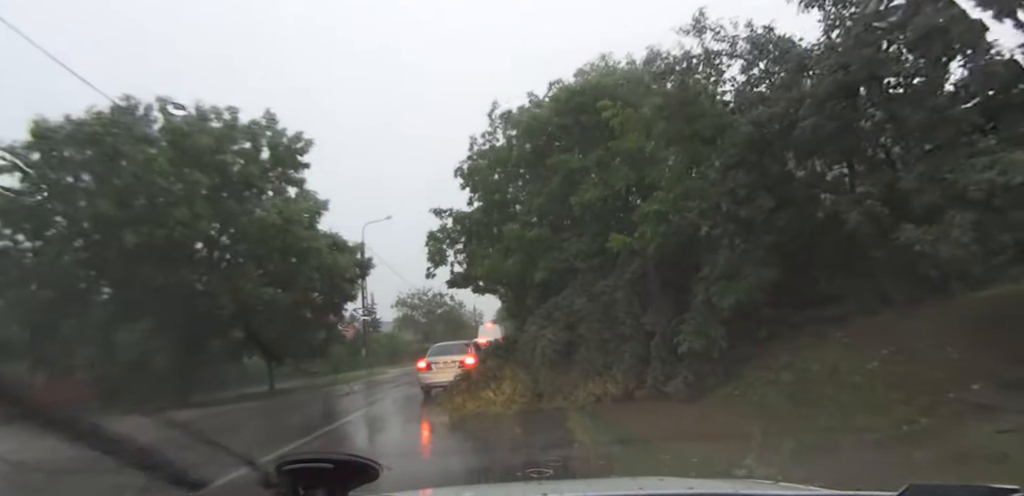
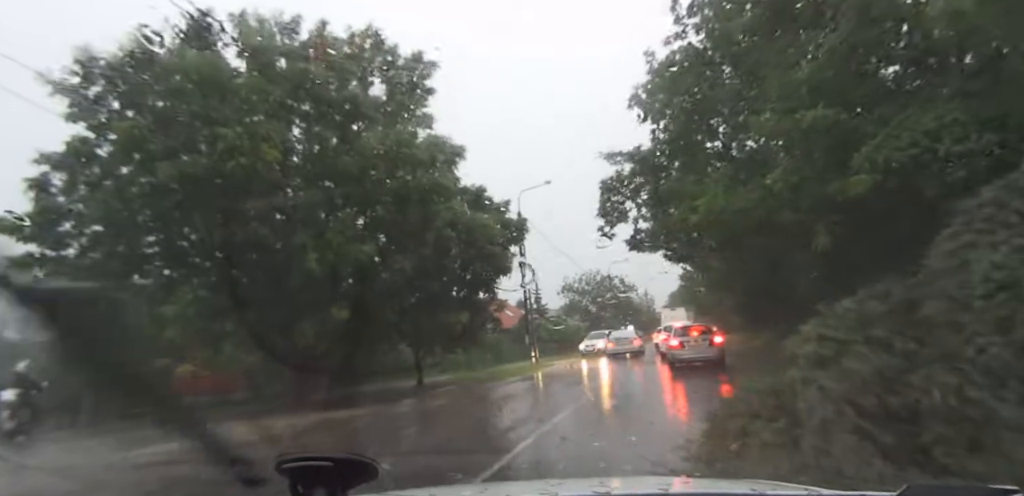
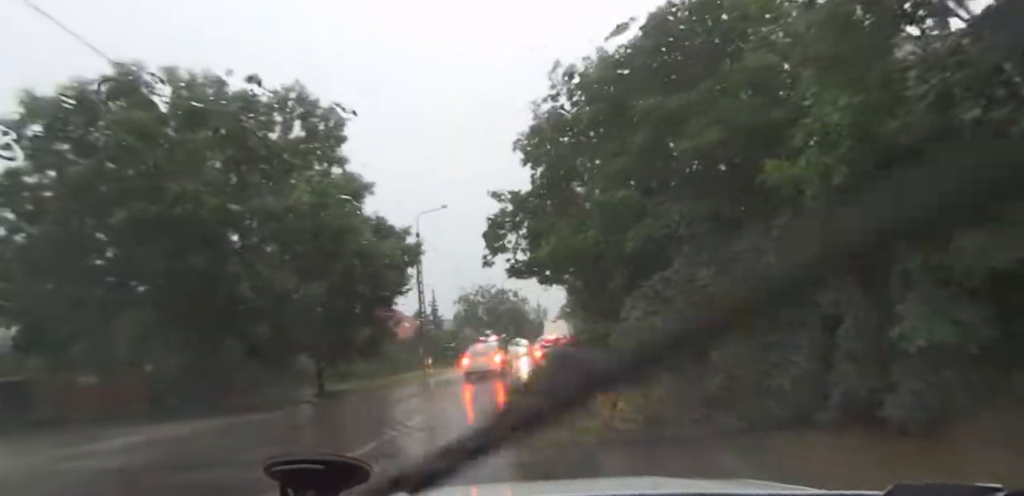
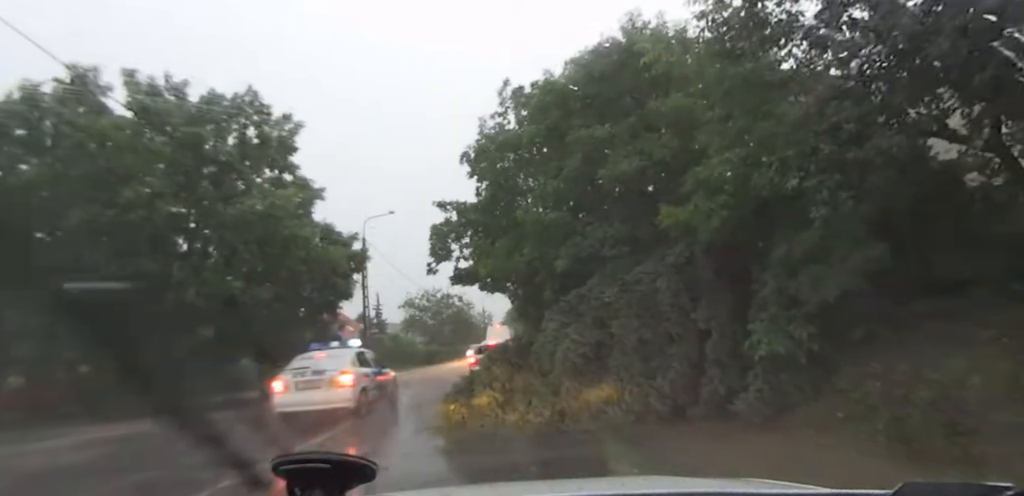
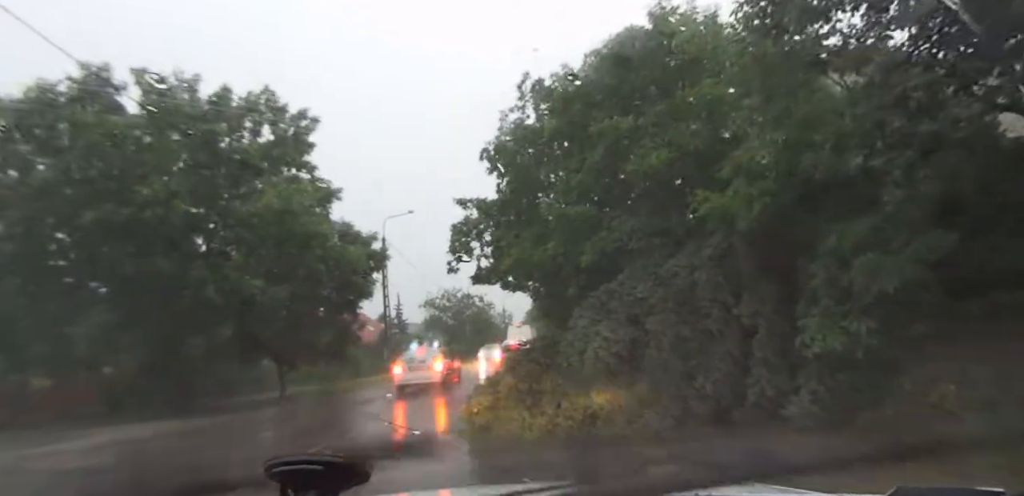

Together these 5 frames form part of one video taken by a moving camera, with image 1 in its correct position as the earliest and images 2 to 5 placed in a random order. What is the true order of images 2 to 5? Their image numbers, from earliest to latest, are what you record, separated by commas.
4, 5, 3, 2
